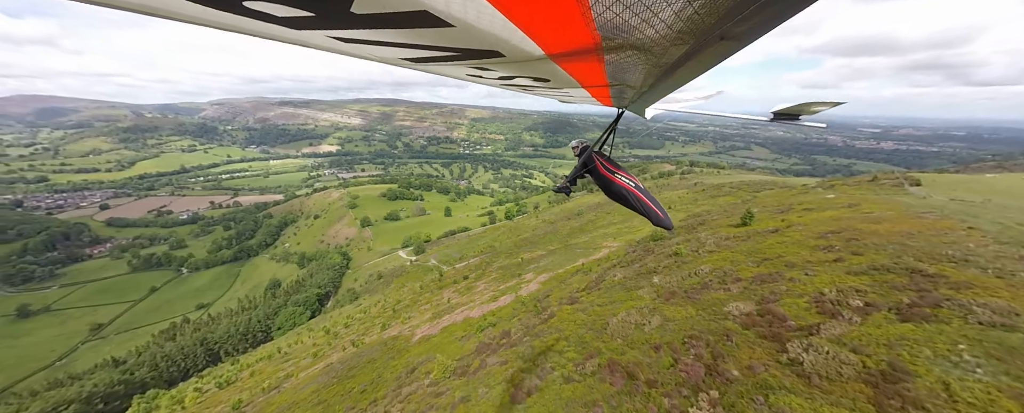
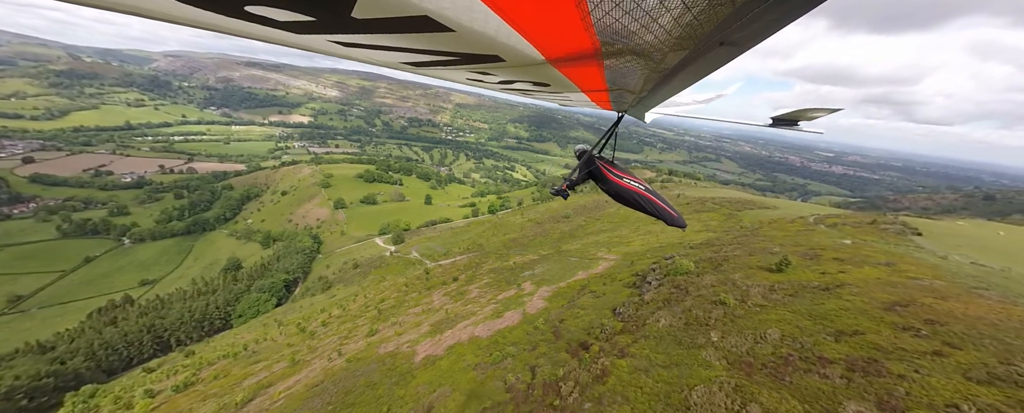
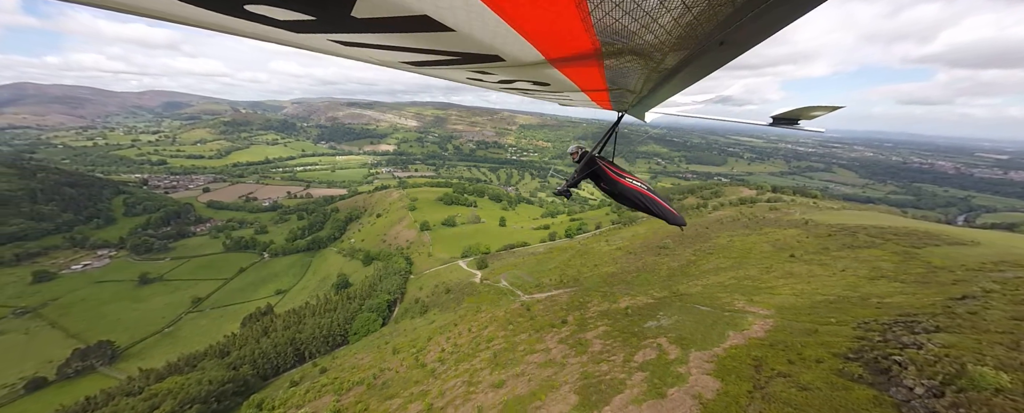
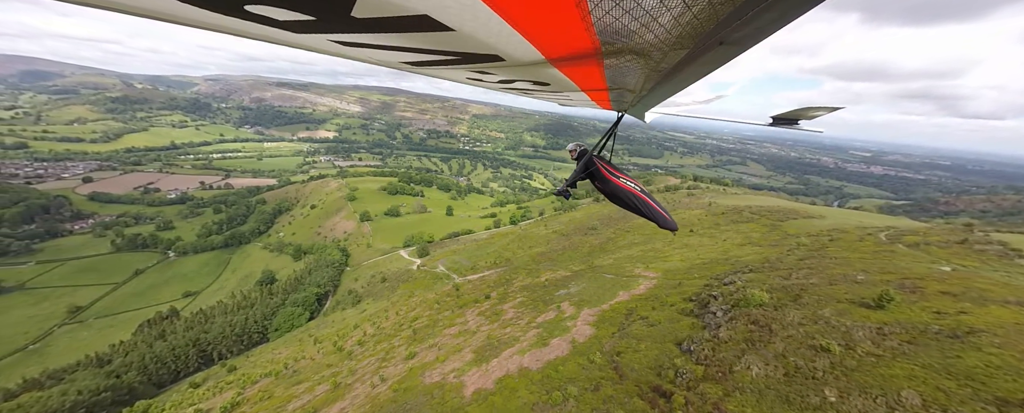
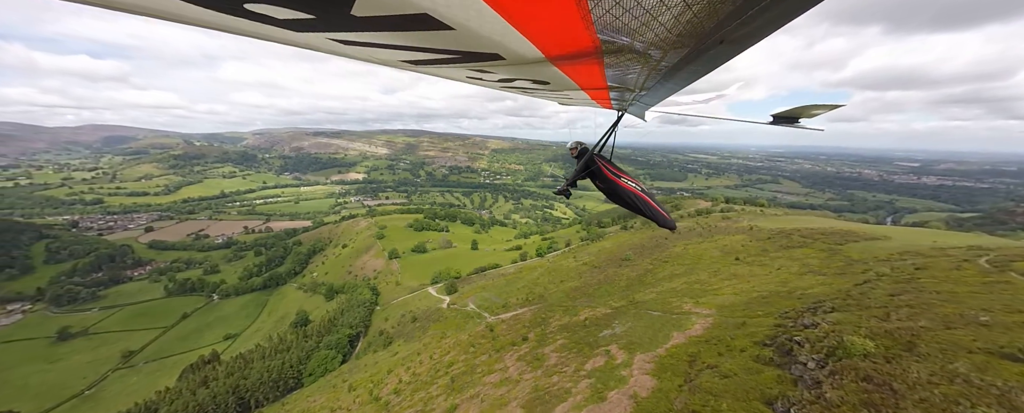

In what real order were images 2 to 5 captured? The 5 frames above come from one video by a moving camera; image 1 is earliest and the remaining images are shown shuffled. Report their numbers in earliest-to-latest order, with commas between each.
2, 4, 5, 3
